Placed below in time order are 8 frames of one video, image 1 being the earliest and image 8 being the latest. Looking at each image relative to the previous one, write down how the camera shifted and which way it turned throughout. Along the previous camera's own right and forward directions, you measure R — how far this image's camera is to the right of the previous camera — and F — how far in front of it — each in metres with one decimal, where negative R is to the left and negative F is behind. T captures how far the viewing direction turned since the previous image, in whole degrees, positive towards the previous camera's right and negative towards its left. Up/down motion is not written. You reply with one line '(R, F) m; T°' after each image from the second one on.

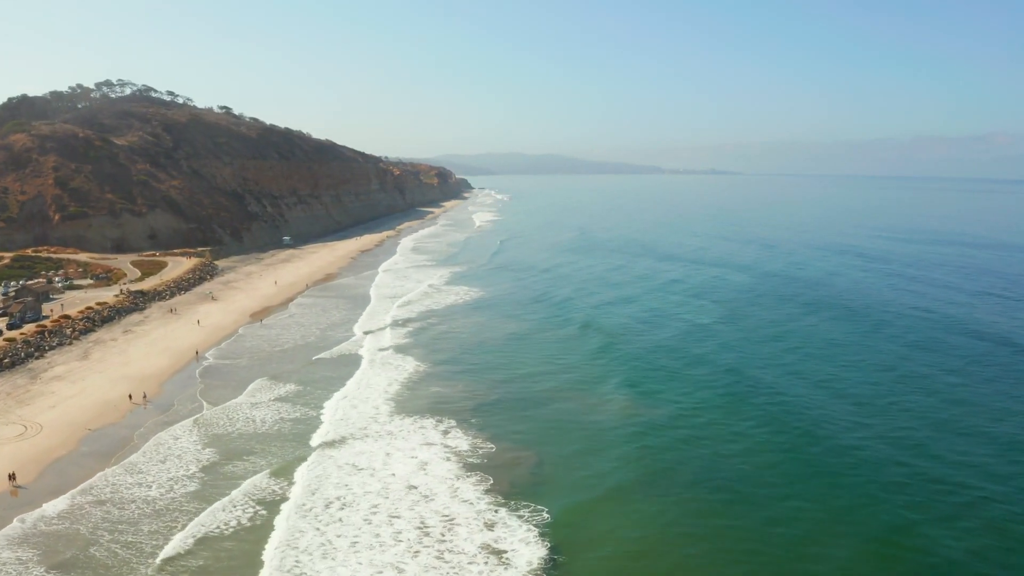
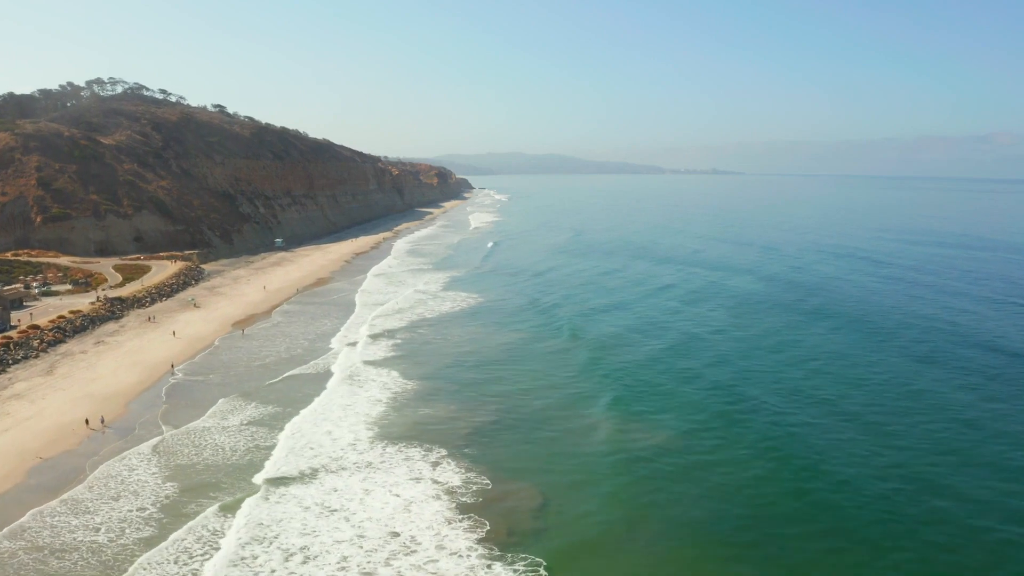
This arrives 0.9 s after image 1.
(+0.1, +1.9) m; 0°
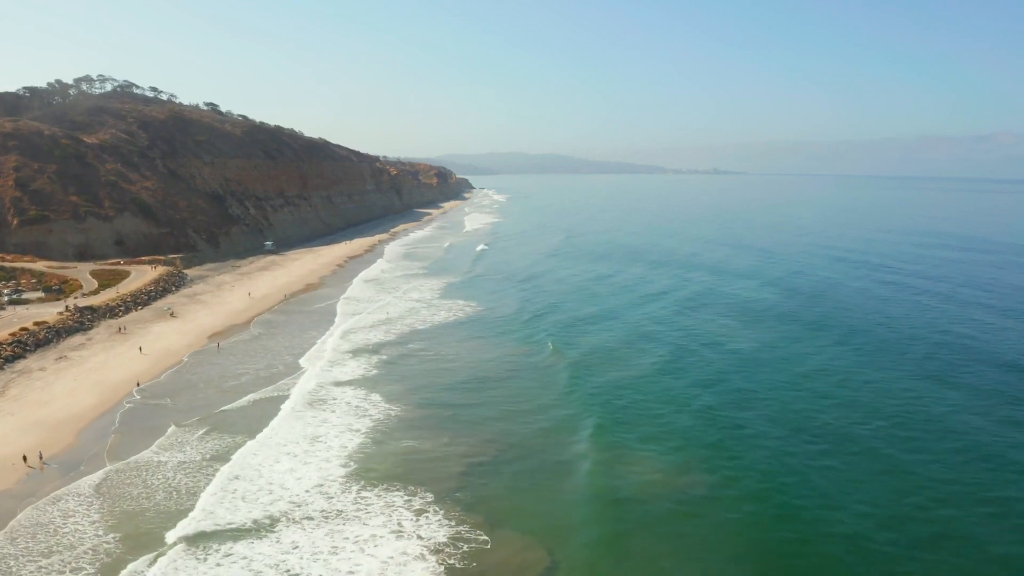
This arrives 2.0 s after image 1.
(0.0, +2.2) m; 0°
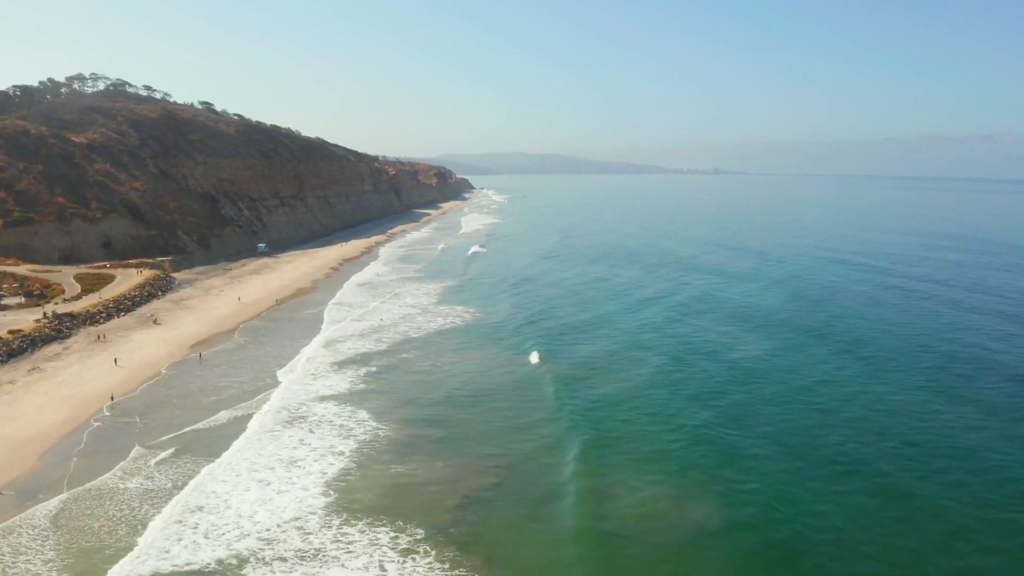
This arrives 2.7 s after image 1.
(0.0, +1.4) m; 0°
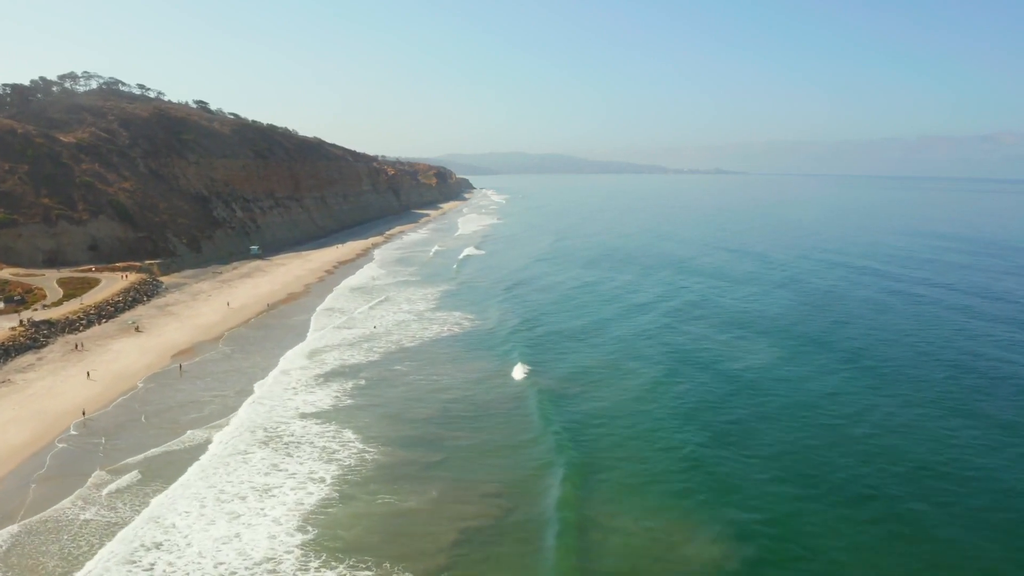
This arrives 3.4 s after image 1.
(0.0, +1.4) m; 0°
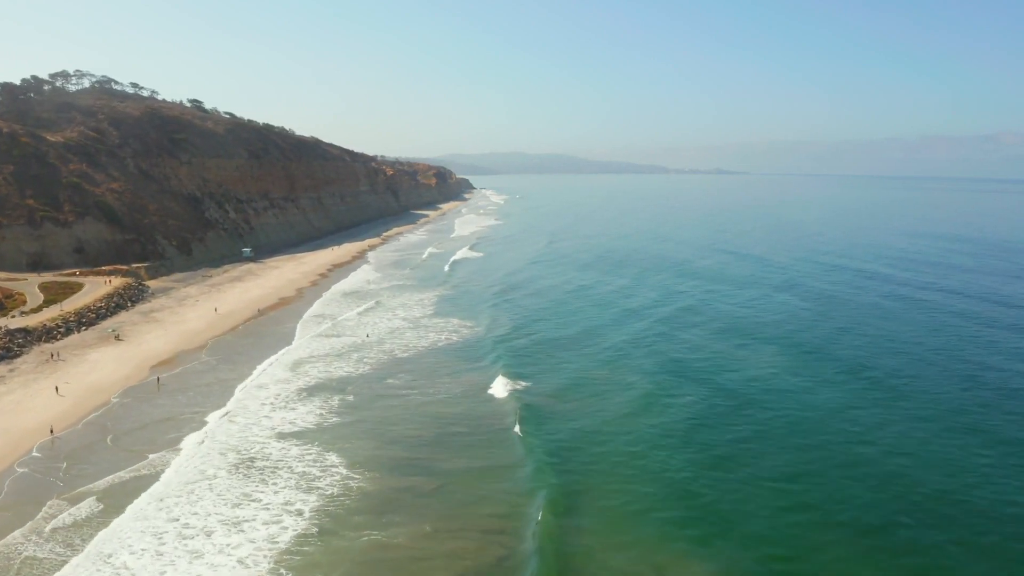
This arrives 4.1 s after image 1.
(0.0, +1.3) m; 0°
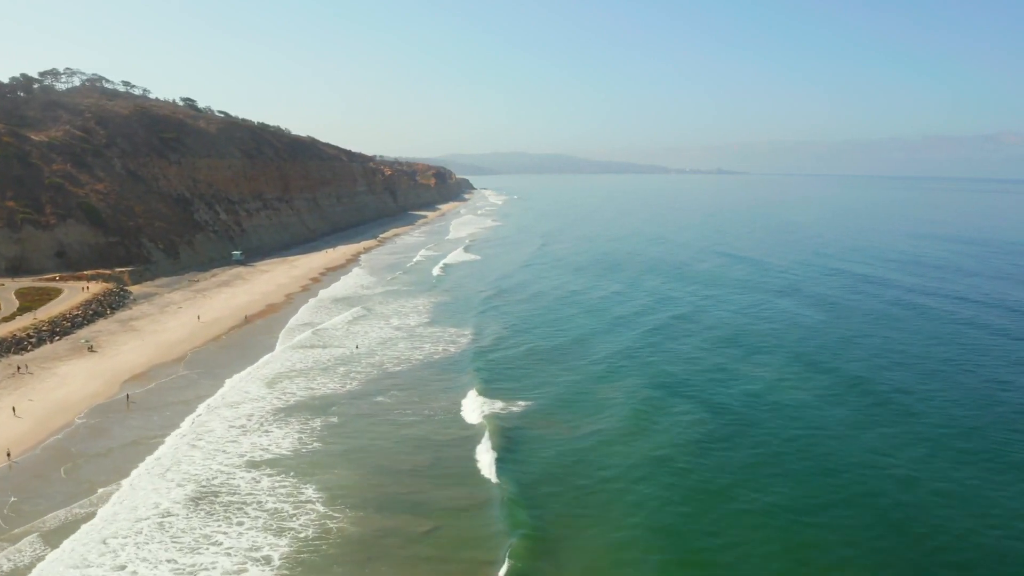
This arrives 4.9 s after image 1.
(+0.1, +1.6) m; 0°
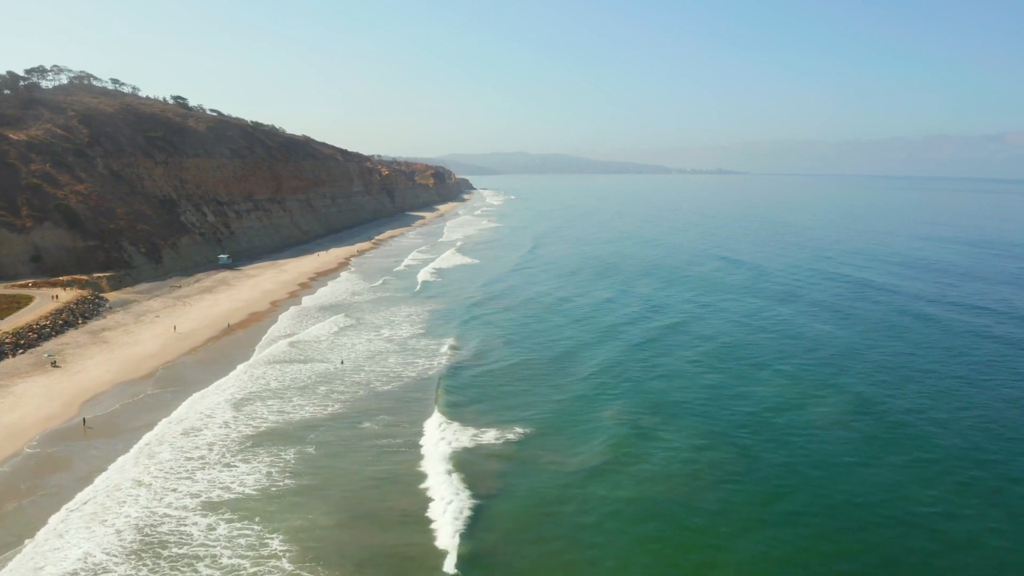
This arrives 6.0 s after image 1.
(+0.1, +1.9) m; 0°
